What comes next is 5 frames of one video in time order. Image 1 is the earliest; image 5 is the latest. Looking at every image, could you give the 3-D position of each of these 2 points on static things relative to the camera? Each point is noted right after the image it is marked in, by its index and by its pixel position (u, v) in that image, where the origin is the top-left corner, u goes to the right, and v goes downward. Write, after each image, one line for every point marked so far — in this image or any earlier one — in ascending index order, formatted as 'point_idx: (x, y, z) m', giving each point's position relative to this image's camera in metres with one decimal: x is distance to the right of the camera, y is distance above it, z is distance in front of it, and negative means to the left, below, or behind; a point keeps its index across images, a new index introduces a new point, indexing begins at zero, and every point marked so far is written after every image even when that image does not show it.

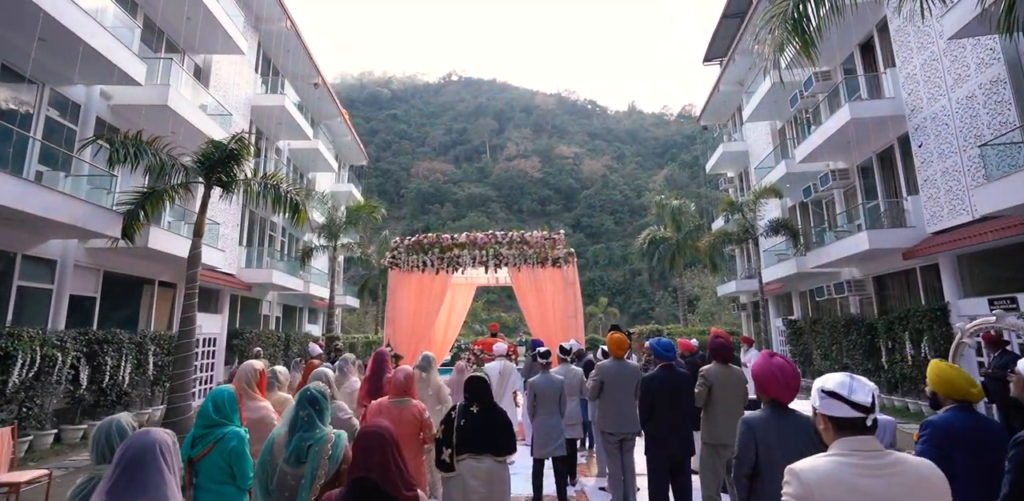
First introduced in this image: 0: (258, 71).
0: (-7.9, +5.6, +16.3) m
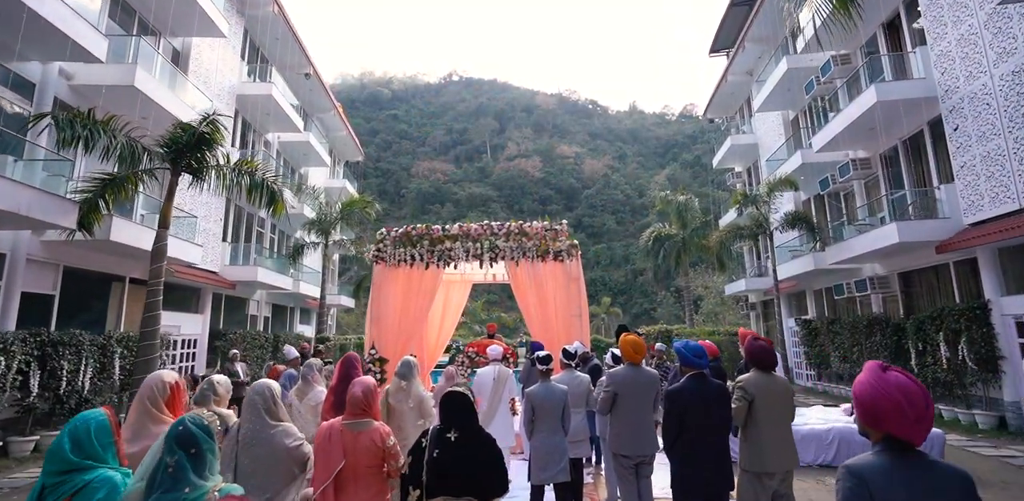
0: (-8.0, +5.7, +15.5) m
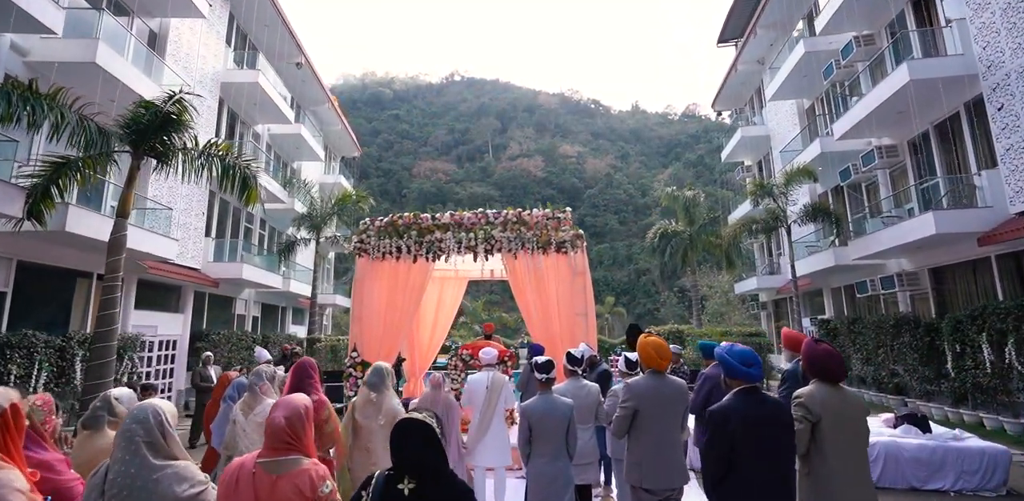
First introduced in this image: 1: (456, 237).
0: (-8.0, +5.8, +14.7) m
1: (-0.8, +0.2, +7.1) m
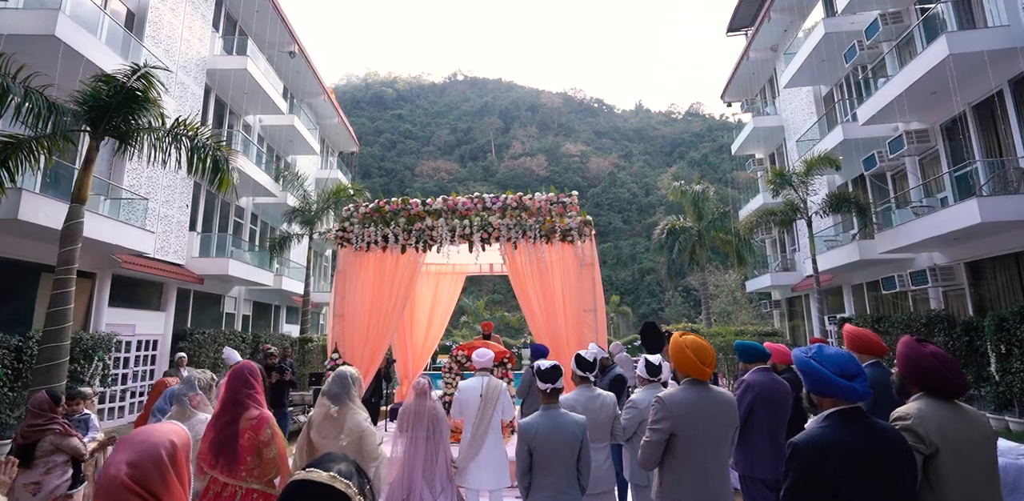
0: (-7.9, +5.9, +14.1) m
1: (-0.8, +0.3, +6.4) m
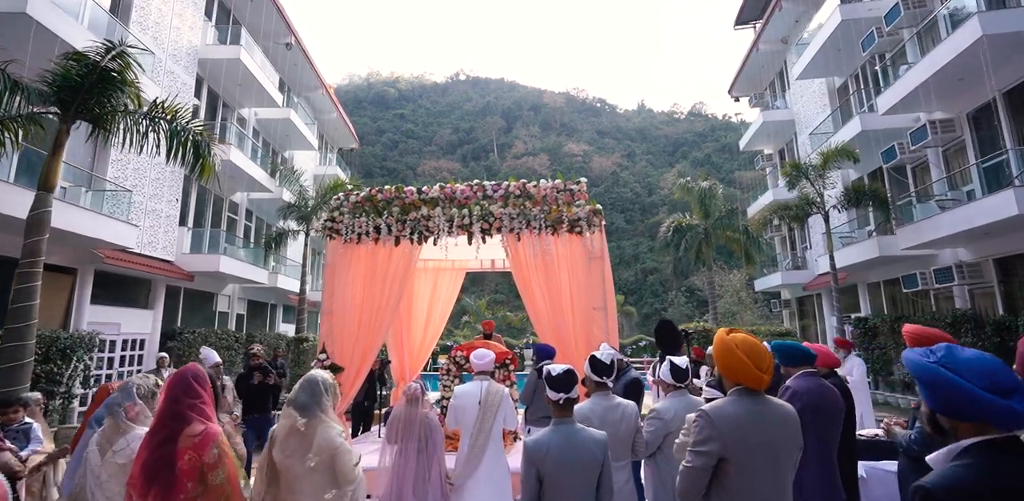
0: (-7.9, +6.0, +13.6) m
1: (-0.7, +0.4, +5.9) m
